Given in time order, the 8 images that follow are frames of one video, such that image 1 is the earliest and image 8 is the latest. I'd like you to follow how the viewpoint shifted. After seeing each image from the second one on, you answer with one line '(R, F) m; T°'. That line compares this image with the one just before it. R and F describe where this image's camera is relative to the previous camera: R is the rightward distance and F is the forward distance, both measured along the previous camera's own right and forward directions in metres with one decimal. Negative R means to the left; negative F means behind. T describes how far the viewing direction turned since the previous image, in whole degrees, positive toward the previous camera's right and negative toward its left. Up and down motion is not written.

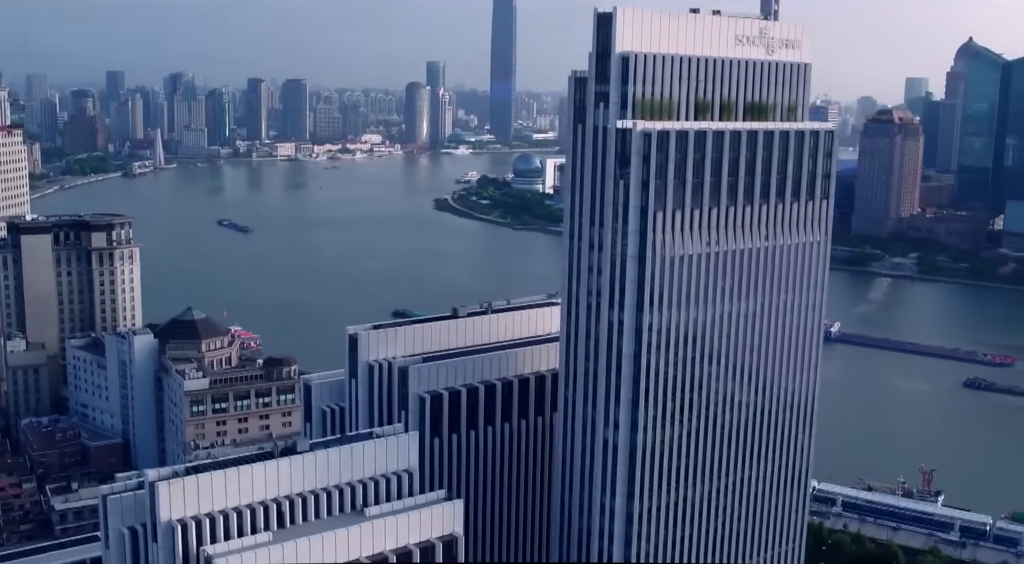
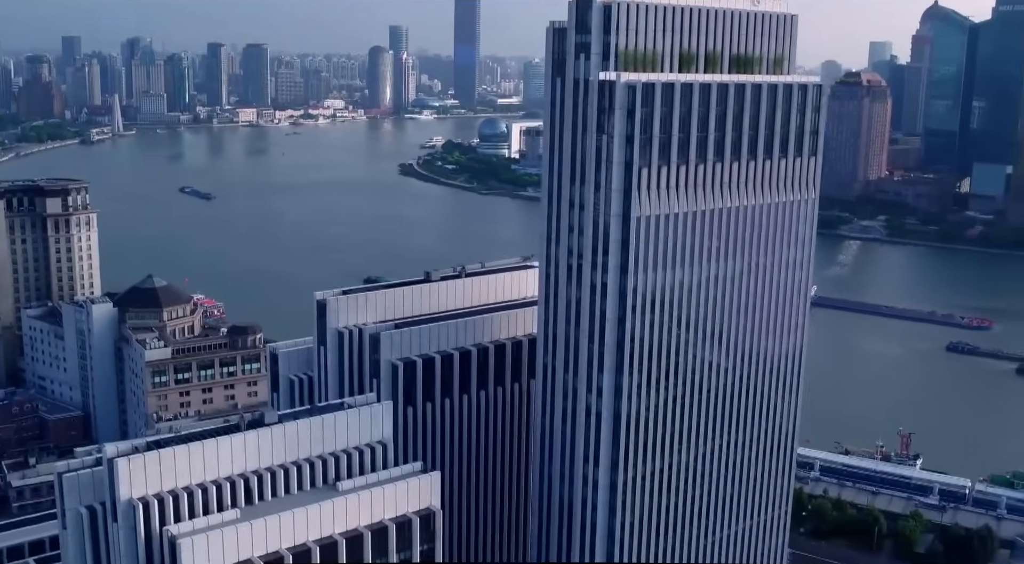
(-0.2, +1.0) m; +2°
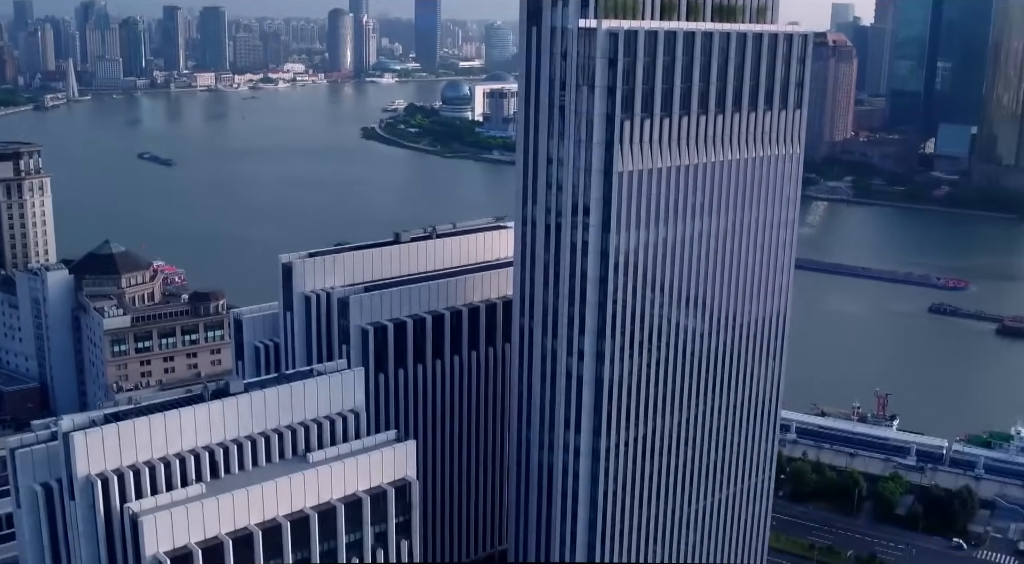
(-0.2, +0.9) m; +2°
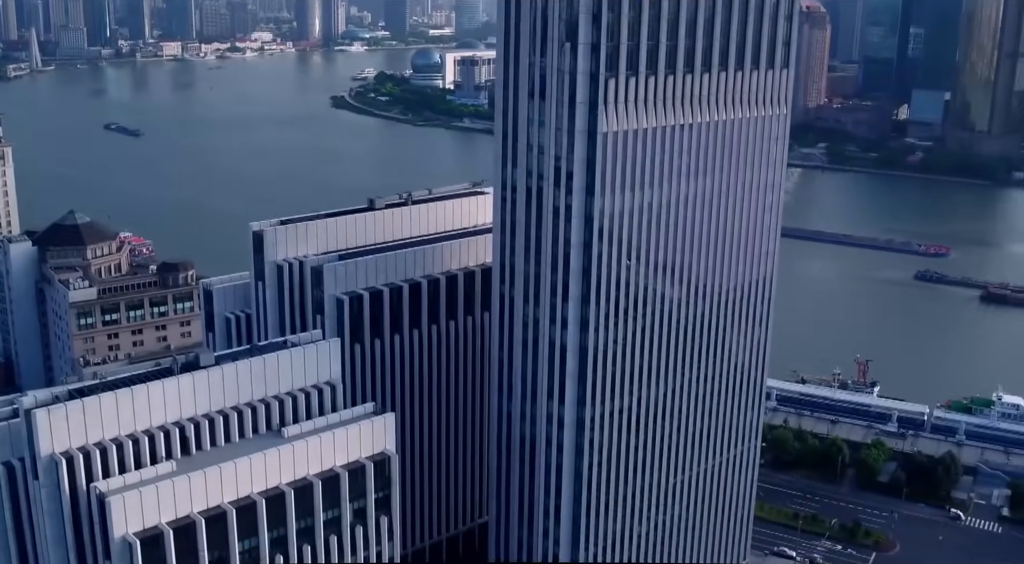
(-0.1, +0.6) m; +1°
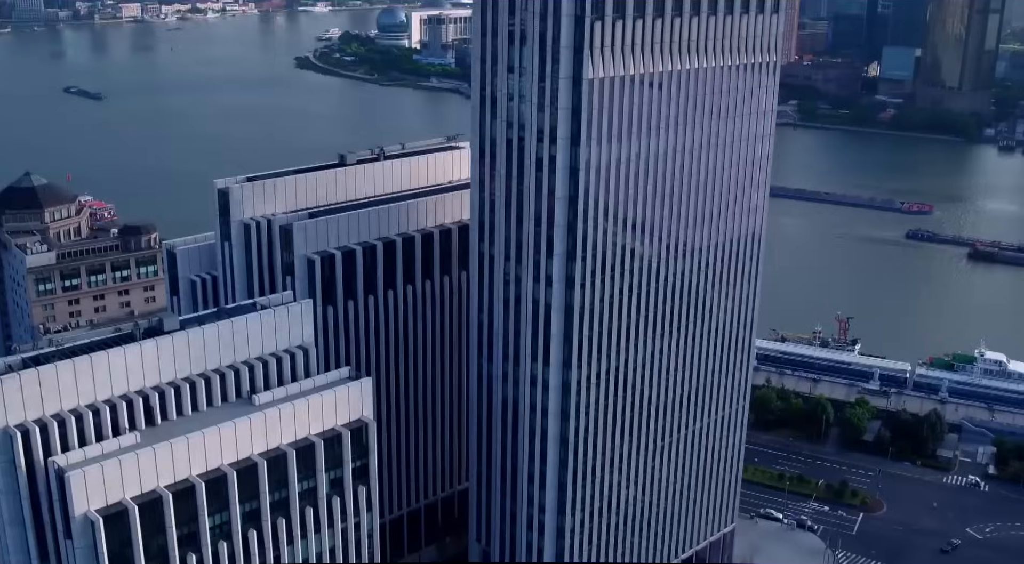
(-0.2, +0.9) m; +2°
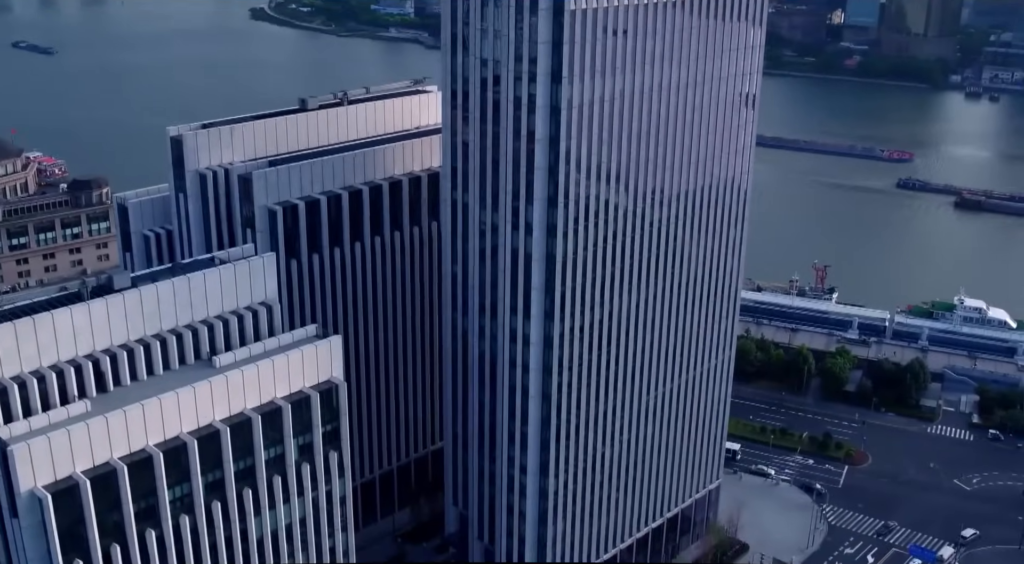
(-0.2, +1.1) m; +2°
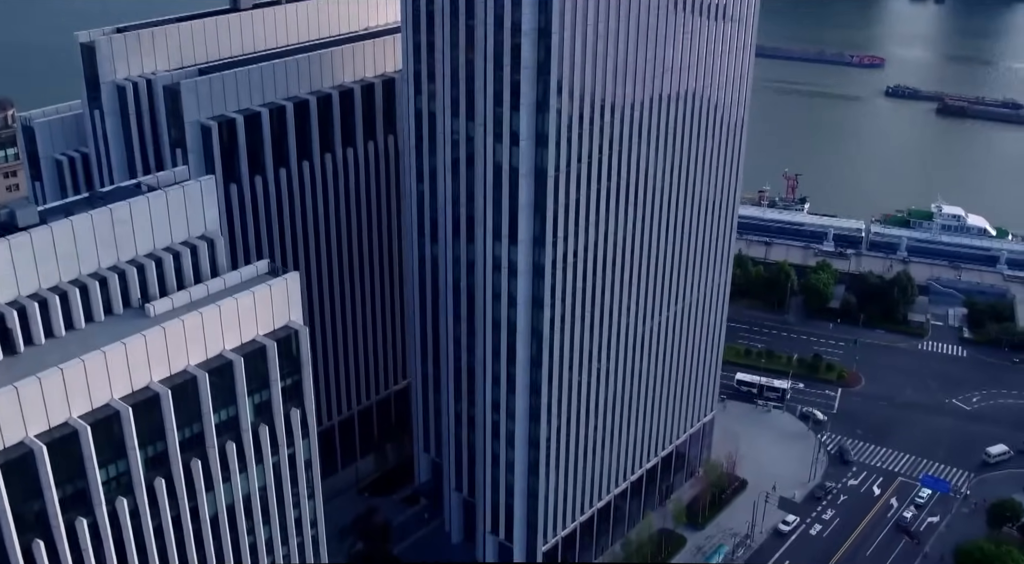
(-0.6, +2.2) m; +3°
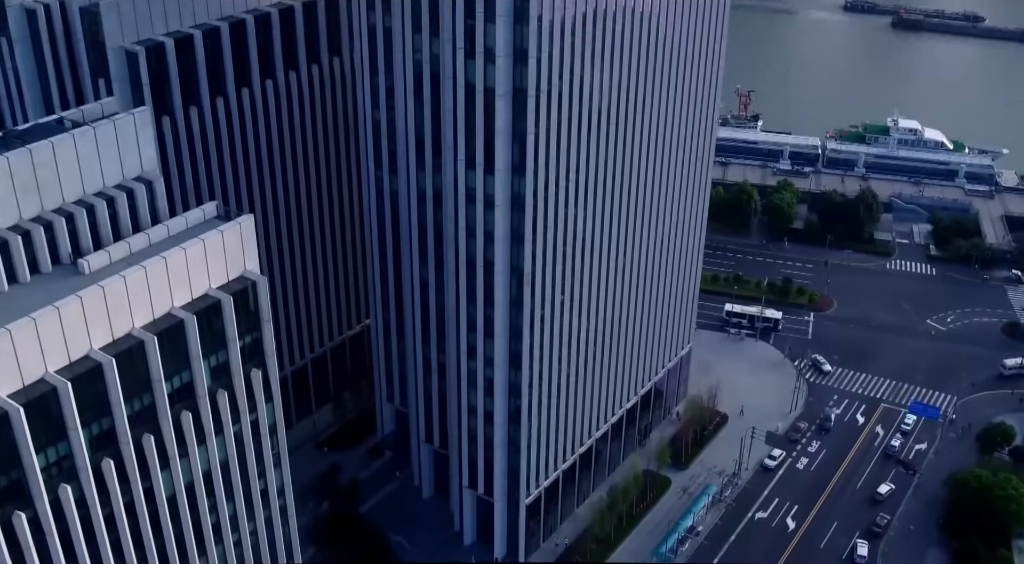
(-0.6, +1.3) m; +4°
